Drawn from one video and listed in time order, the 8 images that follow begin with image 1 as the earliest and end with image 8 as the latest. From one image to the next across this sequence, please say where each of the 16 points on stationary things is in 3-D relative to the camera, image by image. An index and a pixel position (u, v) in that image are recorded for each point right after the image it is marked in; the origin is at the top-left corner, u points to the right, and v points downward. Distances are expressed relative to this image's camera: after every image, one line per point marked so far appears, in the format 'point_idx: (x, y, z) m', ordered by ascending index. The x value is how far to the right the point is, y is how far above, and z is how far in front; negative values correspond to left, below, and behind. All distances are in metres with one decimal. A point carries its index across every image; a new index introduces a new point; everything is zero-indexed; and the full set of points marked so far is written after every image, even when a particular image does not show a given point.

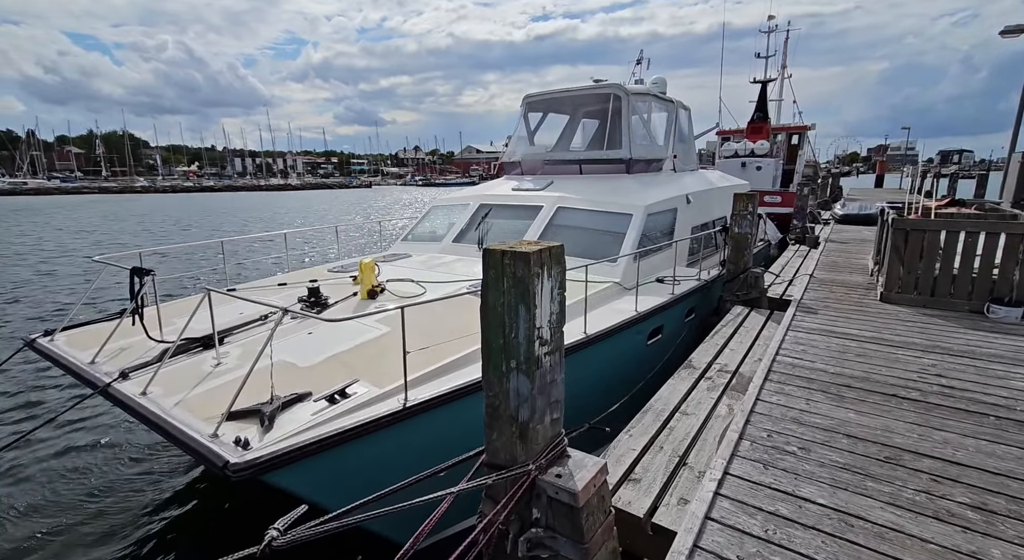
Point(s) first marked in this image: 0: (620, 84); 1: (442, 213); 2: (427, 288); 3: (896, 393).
0: (+1.5, +2.7, +7.1) m
1: (-1.0, +0.9, +7.3) m
2: (-0.8, -0.1, +4.8) m
3: (+2.3, -0.7, +3.0) m
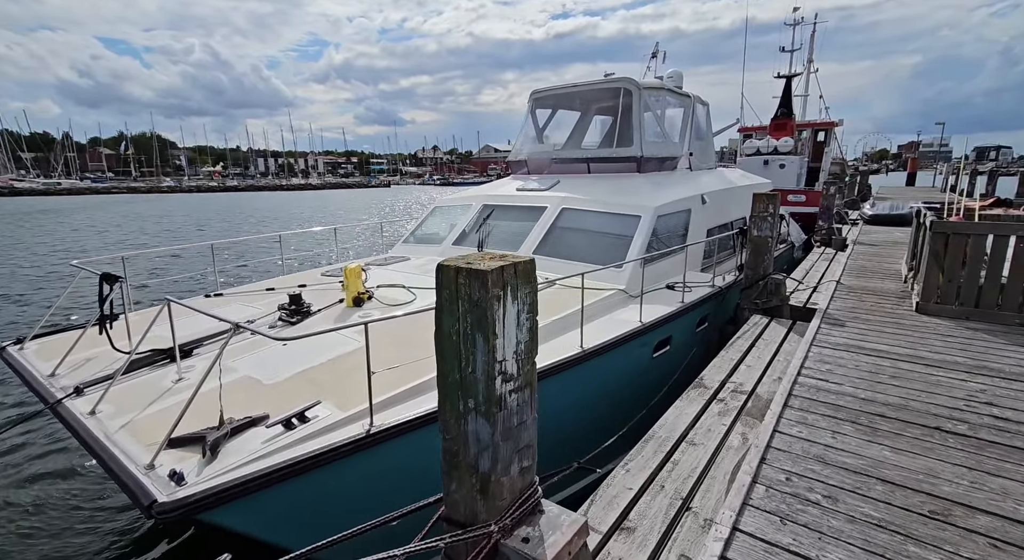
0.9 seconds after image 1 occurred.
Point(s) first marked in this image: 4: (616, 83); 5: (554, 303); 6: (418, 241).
0: (+1.5, +2.7, +6.7) m
1: (-0.9, +0.9, +7.0) m
2: (-0.8, -0.1, +4.5) m
3: (+2.2, -0.7, +2.6) m
4: (+1.4, +2.7, +7.0) m
5: (+0.3, -0.2, +4.4) m
6: (-1.3, +0.5, +6.8) m
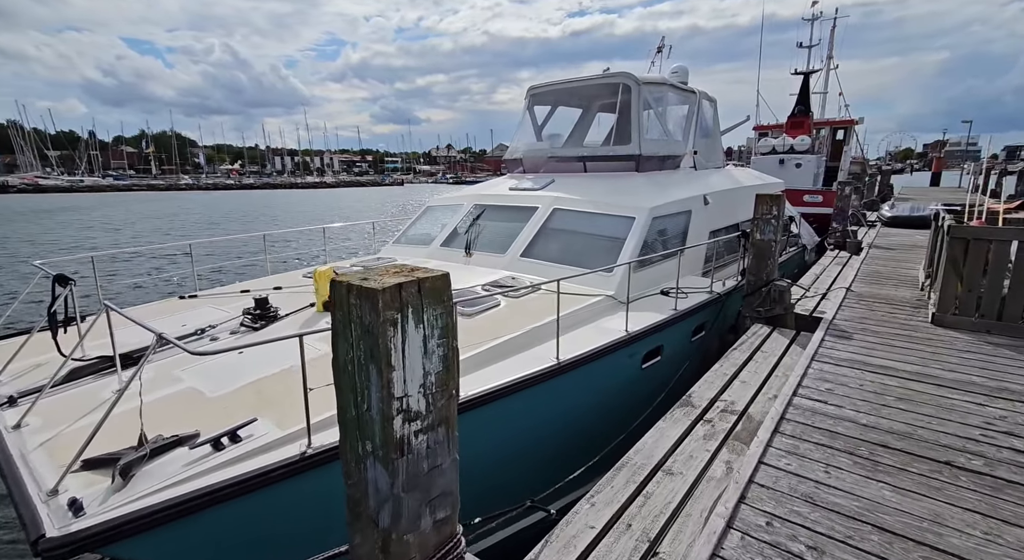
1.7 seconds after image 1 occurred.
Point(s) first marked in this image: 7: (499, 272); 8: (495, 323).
0: (+1.5, +2.6, +6.4) m
1: (-1.0, +0.9, +6.7) m
2: (-1.0, -0.2, +4.3) m
3: (+2.0, -0.8, +2.3) m
4: (+1.3, +2.6, +6.7) m
5: (+0.2, -0.2, +4.2) m
6: (-1.3, +0.5, +6.5) m
7: (-0.2, +0.1, +5.2) m
8: (-0.1, -0.3, +3.9) m
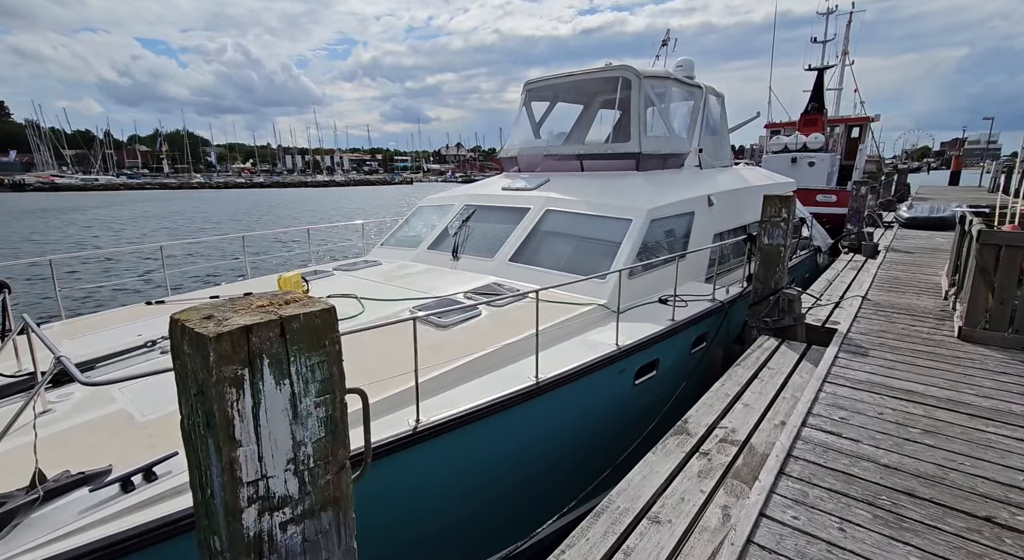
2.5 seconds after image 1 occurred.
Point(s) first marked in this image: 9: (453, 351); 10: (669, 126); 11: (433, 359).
0: (+1.4, +2.5, +6.1) m
1: (-1.1, +0.8, +6.4) m
2: (-1.1, -0.2, +4.0) m
3: (+1.8, -0.9, +1.9) m
4: (+1.3, +2.6, +6.3) m
5: (0.0, -0.3, +3.8) m
6: (-1.4, +0.4, +6.2) m
7: (-0.3, 0.0, +4.9) m
8: (-0.3, -0.4, +3.5) m
9: (-0.4, -0.5, +3.3) m
10: (+2.0, +2.0, +6.5) m
11: (-0.5, -0.5, +3.2) m
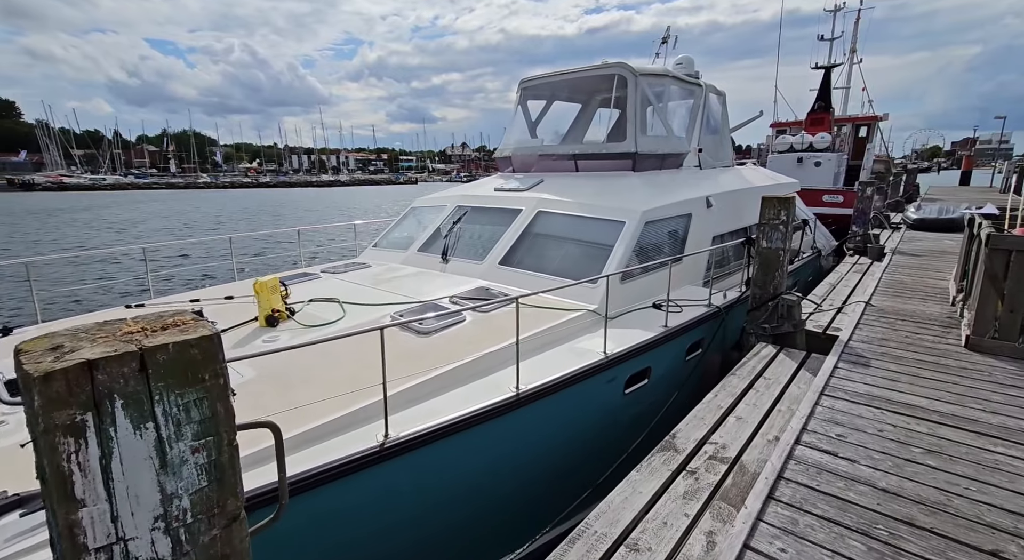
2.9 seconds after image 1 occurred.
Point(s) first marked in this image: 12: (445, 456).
0: (+1.3, +2.5, +5.9) m
1: (-1.2, +0.8, +6.3) m
2: (-1.2, -0.3, +3.8) m
3: (+1.7, -0.9, +1.8) m
4: (+1.2, +2.5, +6.2) m
5: (-0.1, -0.3, +3.7) m
6: (-1.5, +0.4, +6.1) m
7: (-0.4, 0.0, +4.7) m
8: (-0.4, -0.4, +3.4) m
9: (-0.5, -0.5, +3.2) m
10: (+1.9, +1.9, +6.3) m
11: (-0.6, -0.5, +3.0) m
12: (-0.4, -0.9, +2.7) m
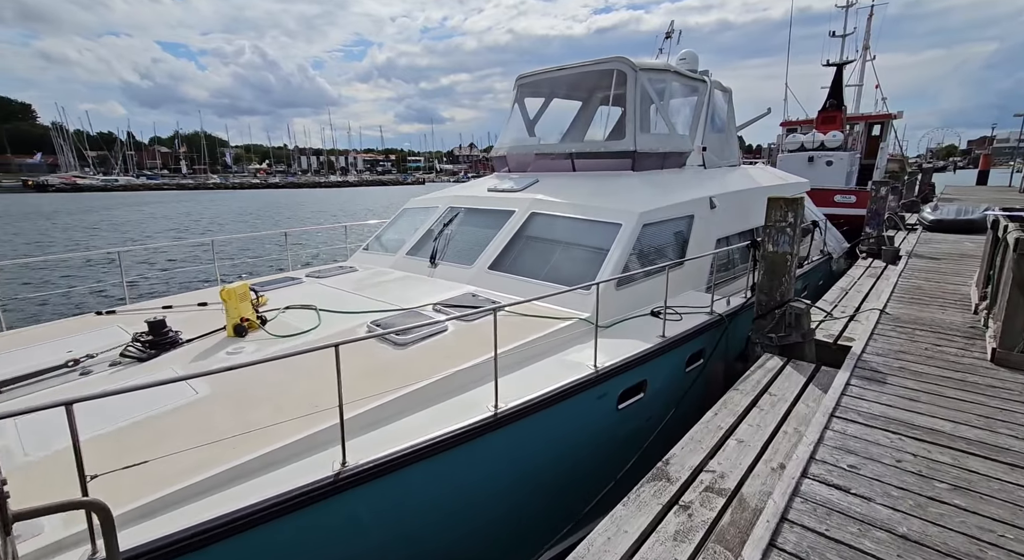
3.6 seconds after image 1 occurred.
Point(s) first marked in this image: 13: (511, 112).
0: (+1.3, +2.5, +5.6) m
1: (-1.2, +0.7, +6.0) m
2: (-1.3, -0.3, +3.6) m
3: (+1.5, -1.0, +1.5) m
4: (+1.1, +2.5, +5.9) m
5: (-0.2, -0.4, +3.4) m
6: (-1.6, +0.4, +5.9) m
7: (-0.4, -0.1, +4.5) m
8: (-0.5, -0.5, +3.2) m
9: (-0.6, -0.5, +2.9) m
10: (+1.9, +1.9, +6.1) m
11: (-0.7, -0.6, +2.8) m
12: (-0.5, -1.0, +2.5) m
13: (0.0, +2.2, +6.7) m
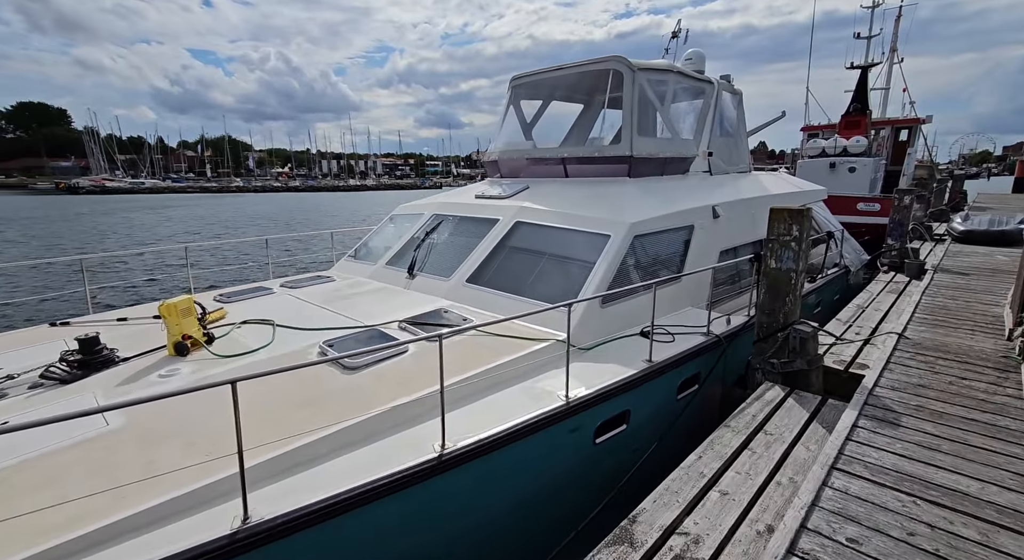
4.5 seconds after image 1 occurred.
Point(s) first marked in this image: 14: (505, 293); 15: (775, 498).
0: (+1.2, +2.3, +5.3) m
1: (-1.3, +0.6, +5.8) m
2: (-1.5, -0.4, +3.3) m
3: (+1.3, -1.1, +1.1) m
4: (+1.0, +2.3, +5.5) m
5: (-0.4, -0.5, +3.1) m
6: (-1.7, +0.2, +5.6) m
7: (-0.6, -0.2, +4.2) m
8: (-0.7, -0.6, +2.8) m
9: (-0.8, -0.6, +2.6) m
10: (+1.8, +1.7, +5.7) m
11: (-0.9, -0.7, +2.5) m
12: (-0.7, -1.1, +2.2) m
13: (-0.1, +2.1, +6.4) m
14: (0.0, -0.1, +4.0) m
15: (+1.2, -1.0, +2.3) m
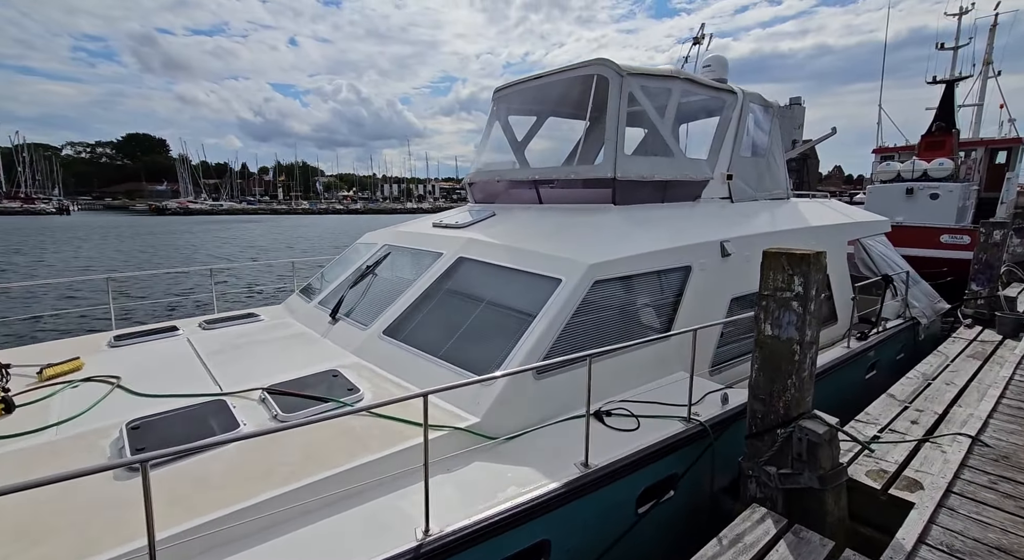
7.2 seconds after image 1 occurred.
0: (+0.8, +1.9, +4.3) m
1: (-1.6, +0.2, +5.0) m
2: (-2.1, -0.7, +2.6) m
3: (+0.4, -1.3, 0.0) m
4: (+0.8, +1.9, +4.6) m
5: (-1.0, -0.8, +2.2) m
6: (-2.0, -0.1, +4.9) m
7: (-1.1, -0.5, +3.4) m
8: (-1.4, -0.8, +2.0) m
9: (-1.5, -0.9, +1.8) m
10: (+1.5, +1.3, +4.6) m
11: (-1.6, -0.9, +1.7) m
12: (-1.5, -1.3, +1.3) m
13: (-0.3, +1.6, +5.6) m
14: (-0.5, -0.4, +3.1) m
15: (+0.4, -1.3, +1.2) m
